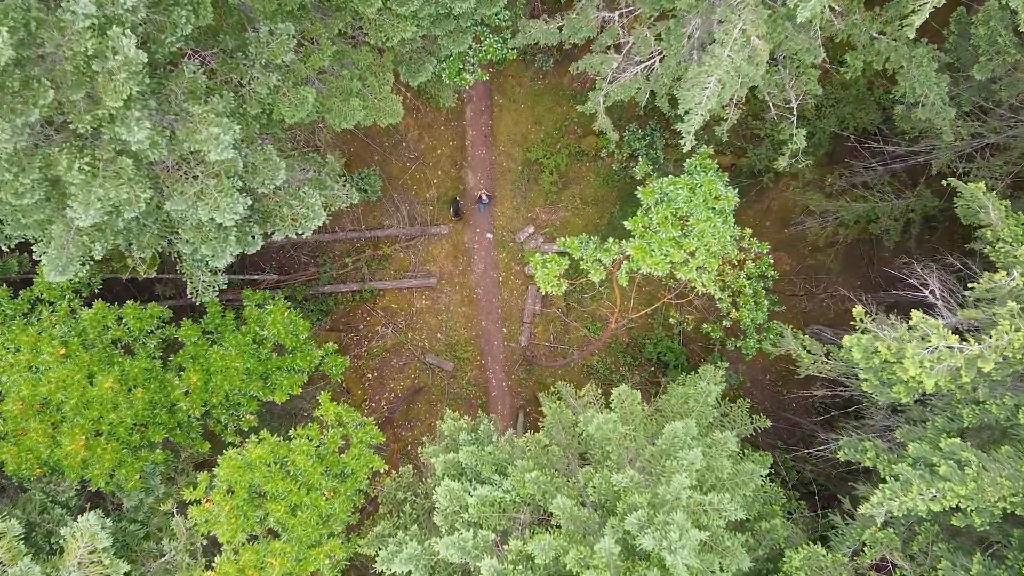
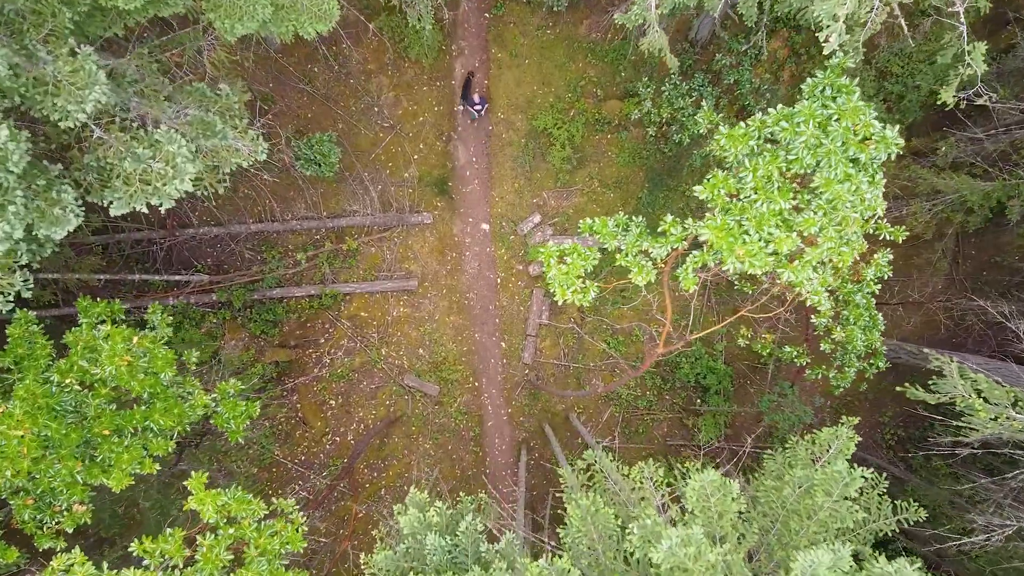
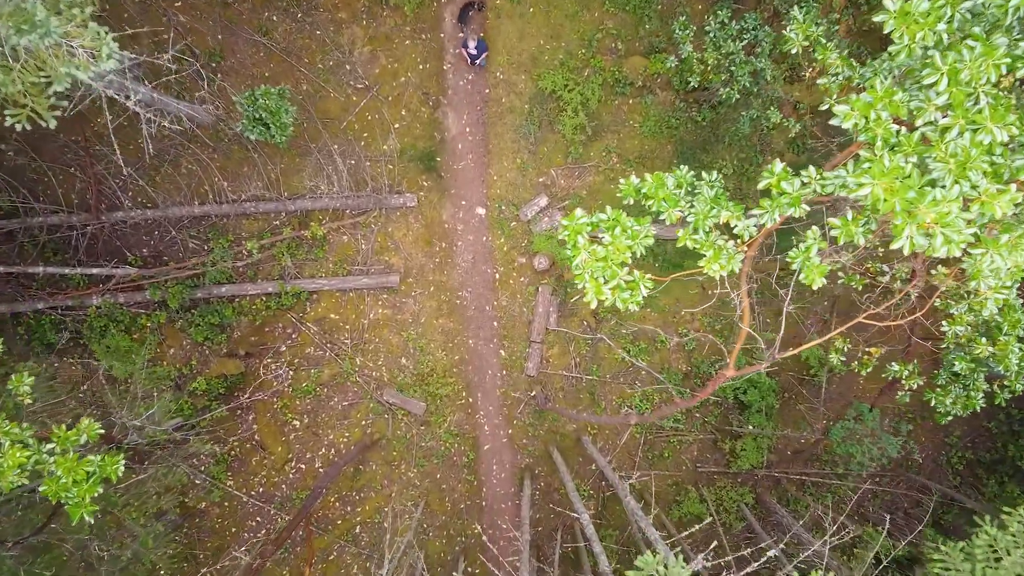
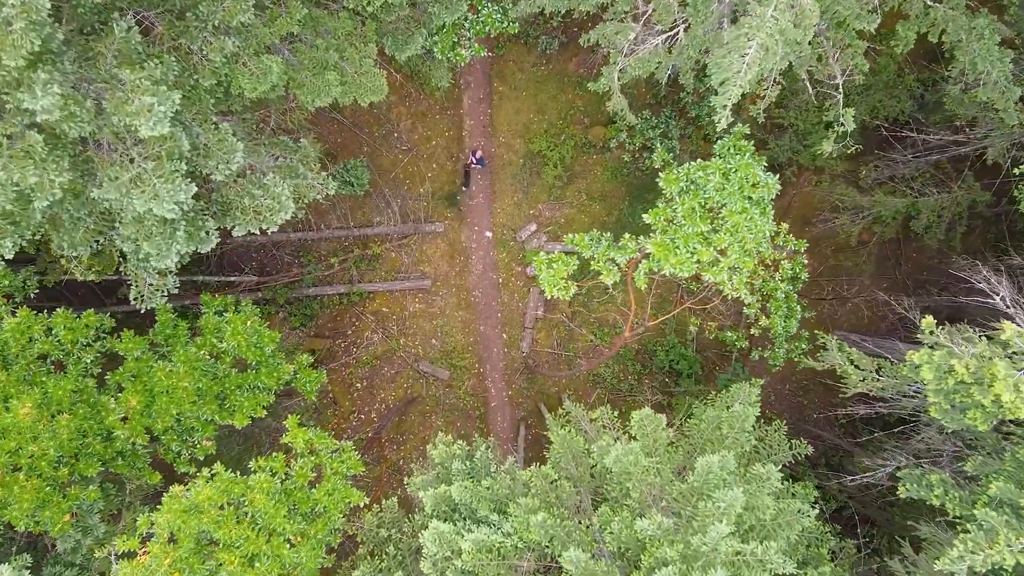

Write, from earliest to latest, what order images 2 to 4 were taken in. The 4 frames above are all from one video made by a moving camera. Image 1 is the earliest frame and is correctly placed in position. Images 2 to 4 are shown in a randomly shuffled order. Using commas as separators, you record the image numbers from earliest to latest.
4, 2, 3
